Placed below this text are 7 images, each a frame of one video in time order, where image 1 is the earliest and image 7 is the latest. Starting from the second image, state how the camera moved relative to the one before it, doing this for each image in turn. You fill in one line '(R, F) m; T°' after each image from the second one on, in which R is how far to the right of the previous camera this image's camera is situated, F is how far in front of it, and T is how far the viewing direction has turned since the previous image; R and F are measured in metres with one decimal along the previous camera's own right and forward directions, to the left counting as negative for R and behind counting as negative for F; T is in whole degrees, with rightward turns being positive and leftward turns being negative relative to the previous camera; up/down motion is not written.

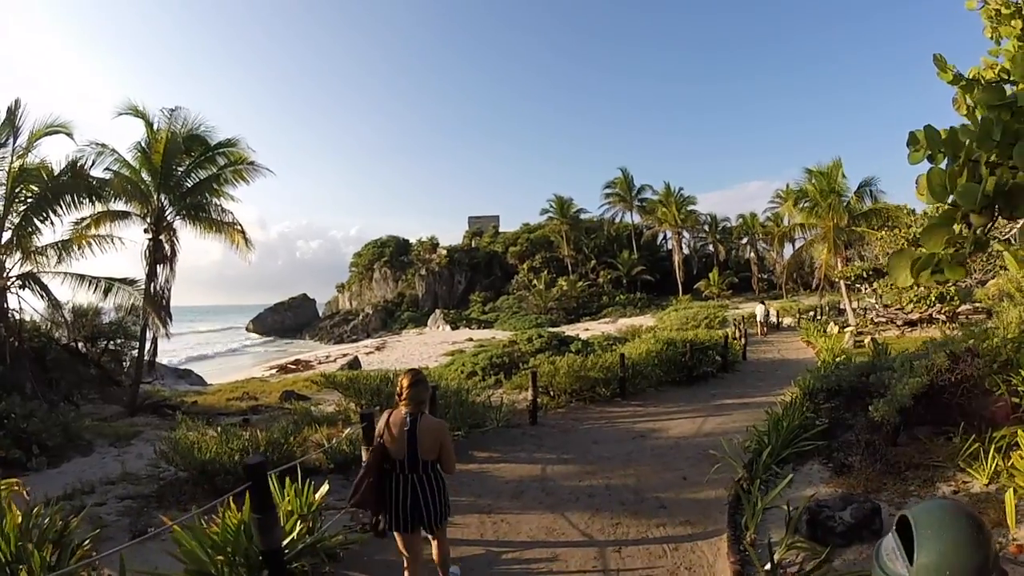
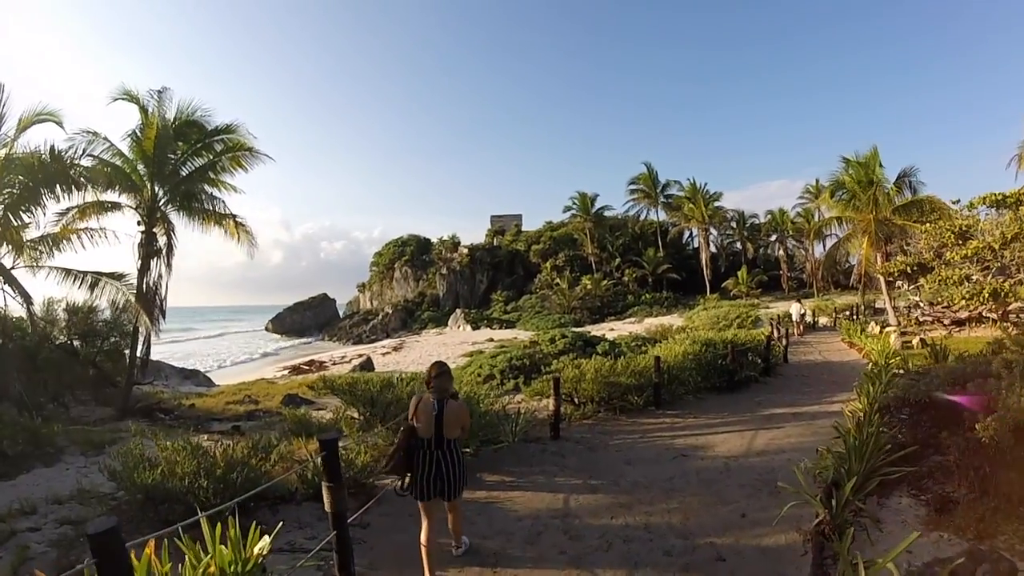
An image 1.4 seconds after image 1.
(+0.1, +1.2) m; -2°
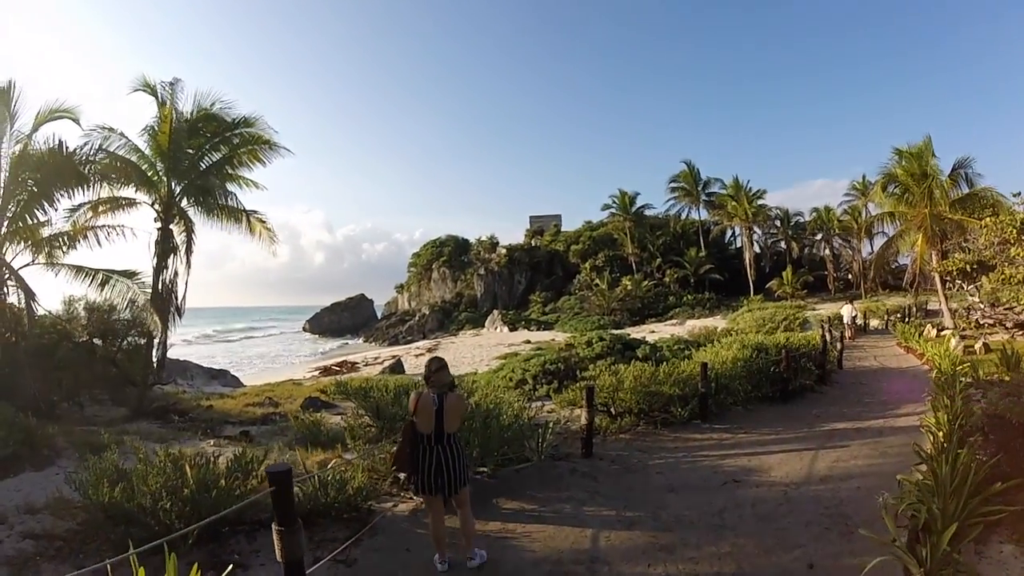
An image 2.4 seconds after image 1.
(+0.2, +0.9) m; -4°
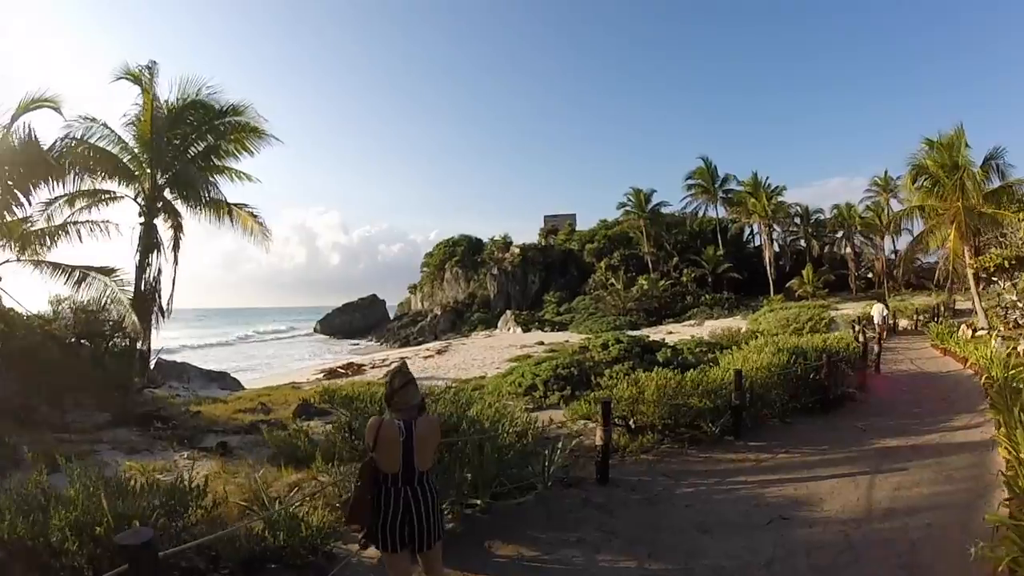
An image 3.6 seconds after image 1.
(+0.1, +1.0) m; -1°
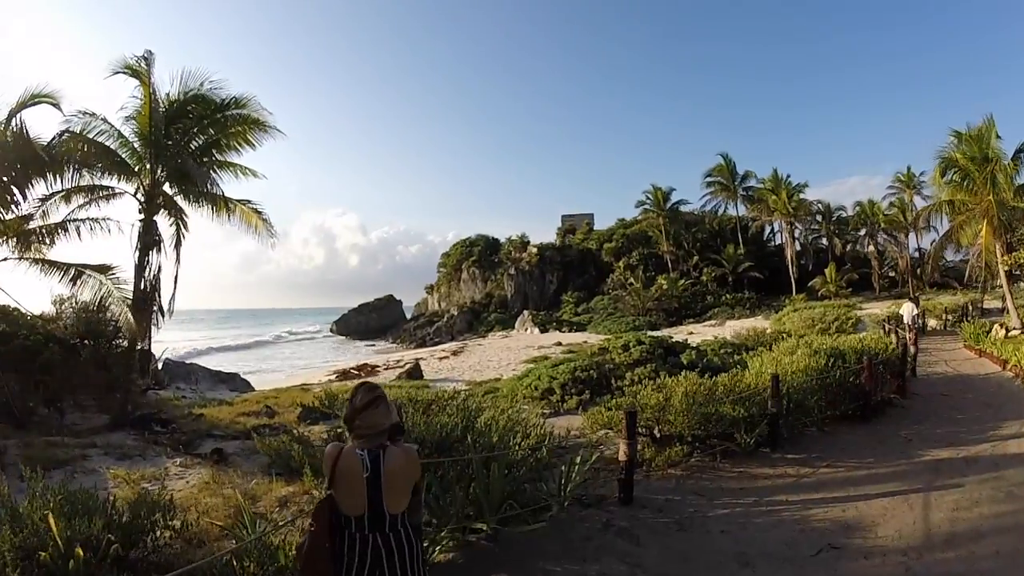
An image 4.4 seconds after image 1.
(+0.1, +0.6) m; -2°
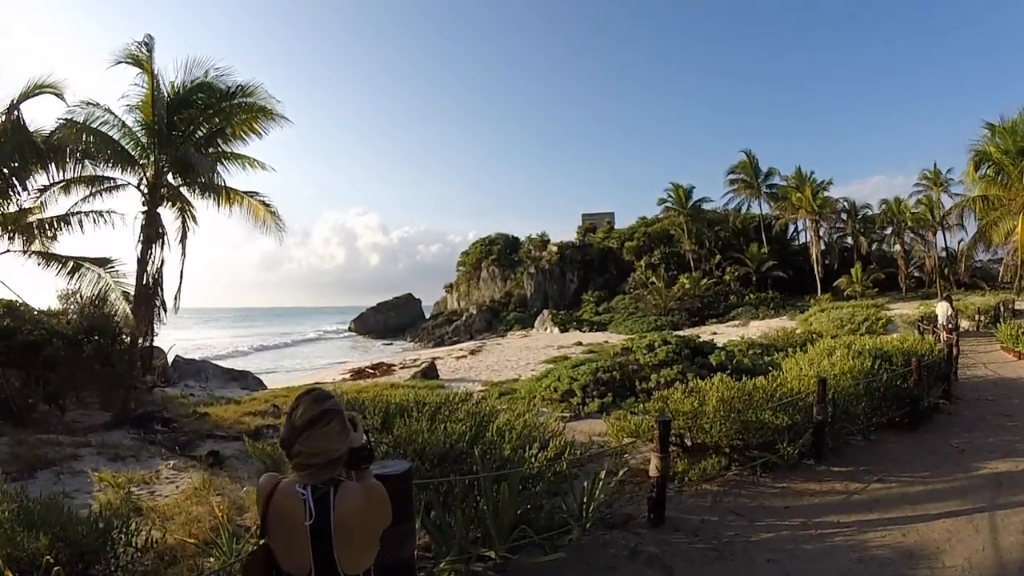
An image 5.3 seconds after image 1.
(0.0, +0.6) m; -2°
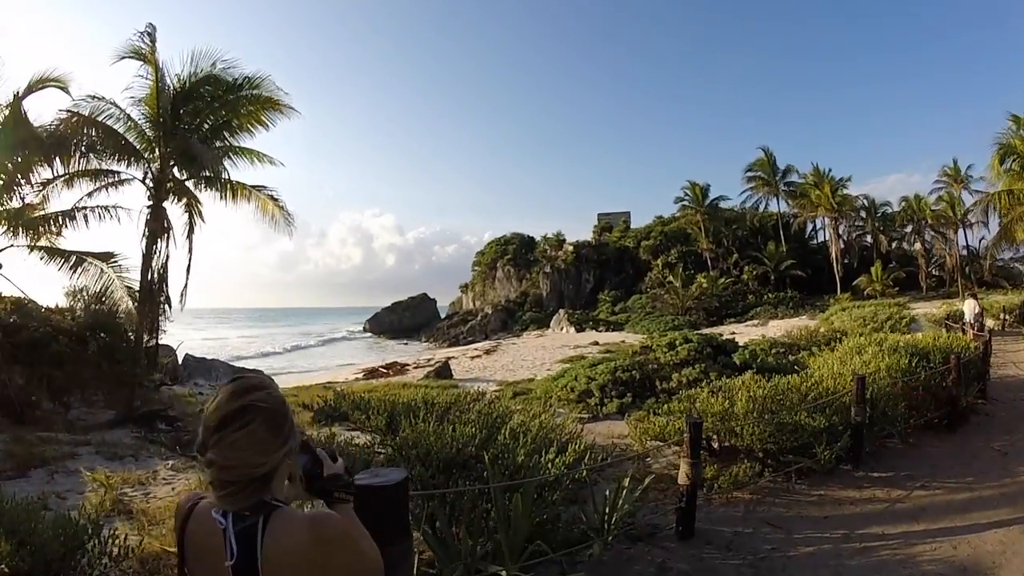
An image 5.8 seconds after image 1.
(0.0, +0.4) m; -1°
